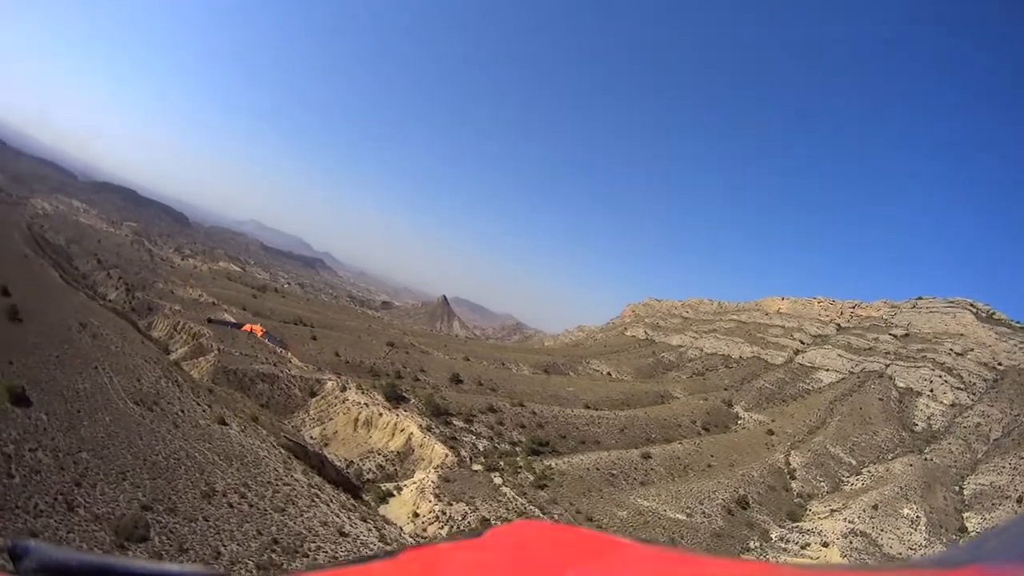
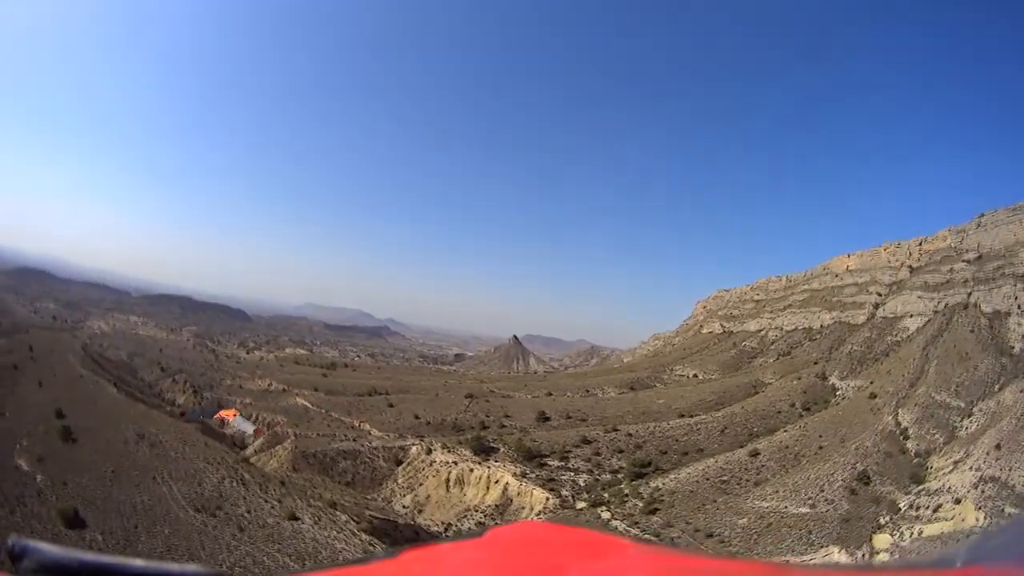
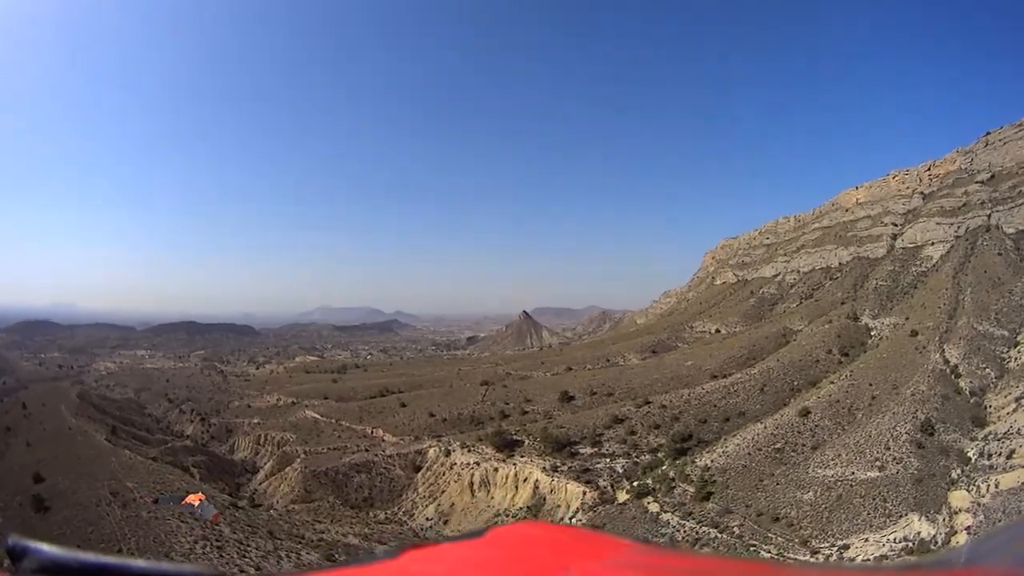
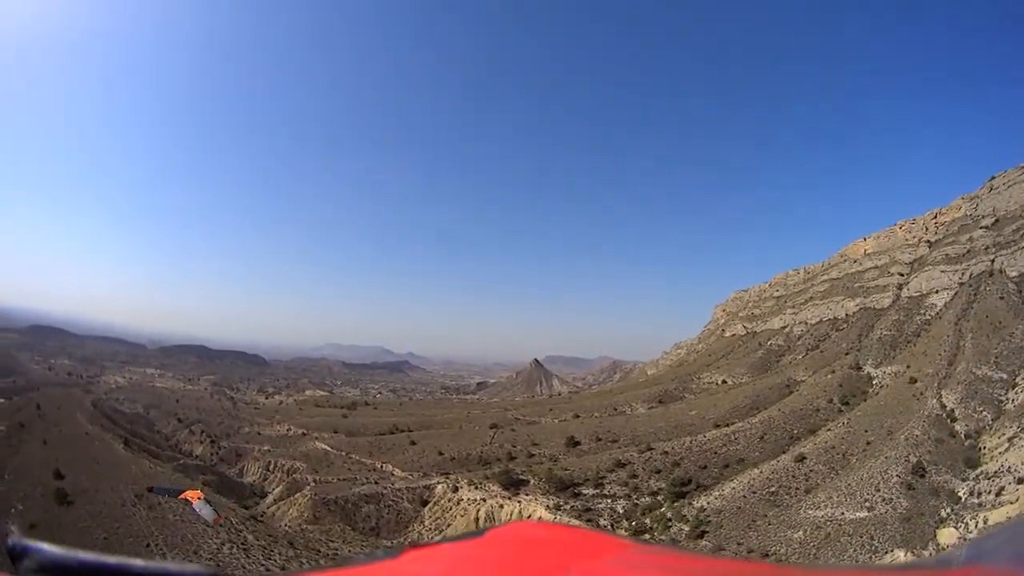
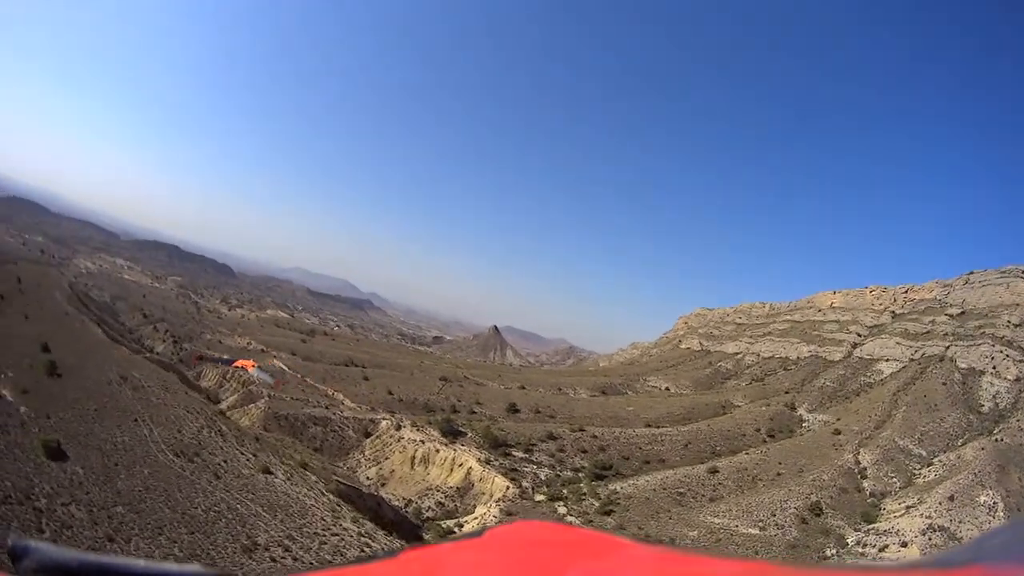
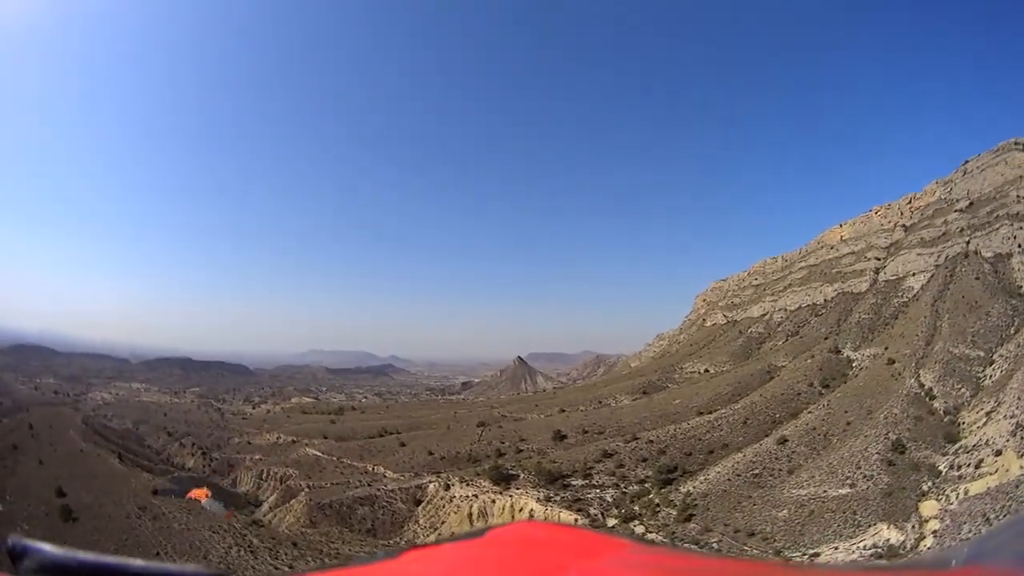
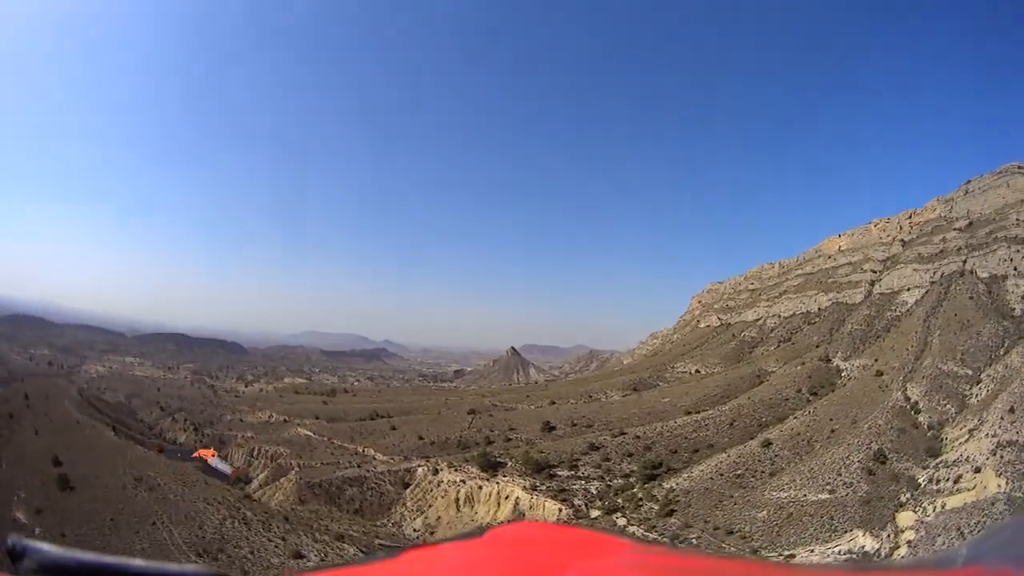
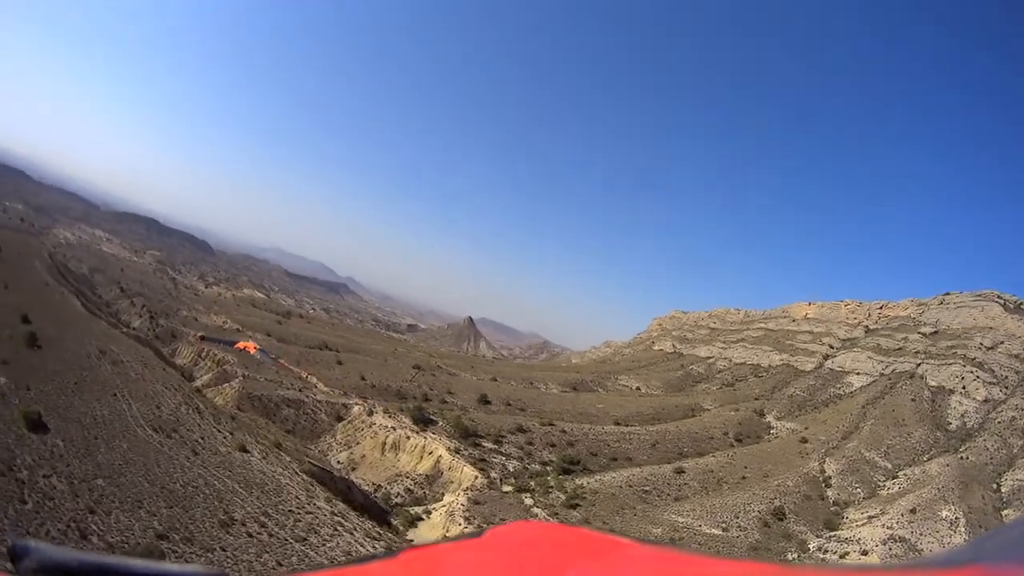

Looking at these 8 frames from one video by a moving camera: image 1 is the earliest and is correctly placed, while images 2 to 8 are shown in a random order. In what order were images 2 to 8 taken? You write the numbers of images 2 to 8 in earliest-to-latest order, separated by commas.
8, 5, 2, 7, 6, 4, 3
